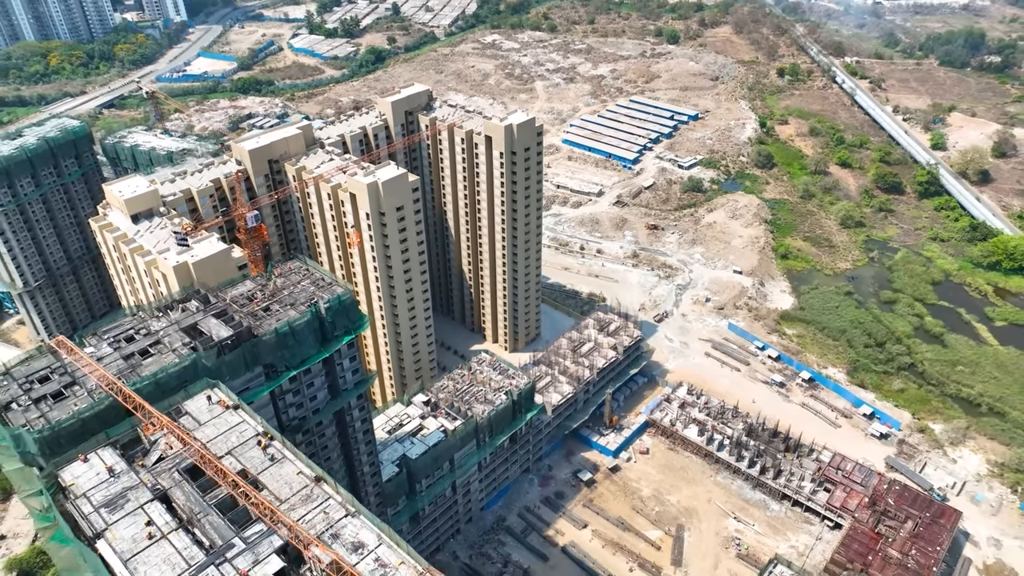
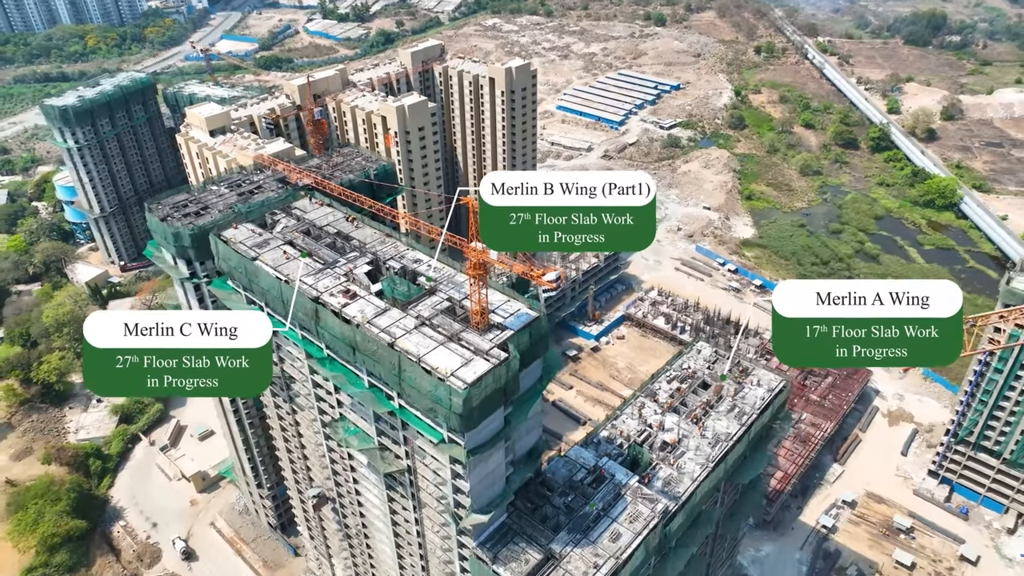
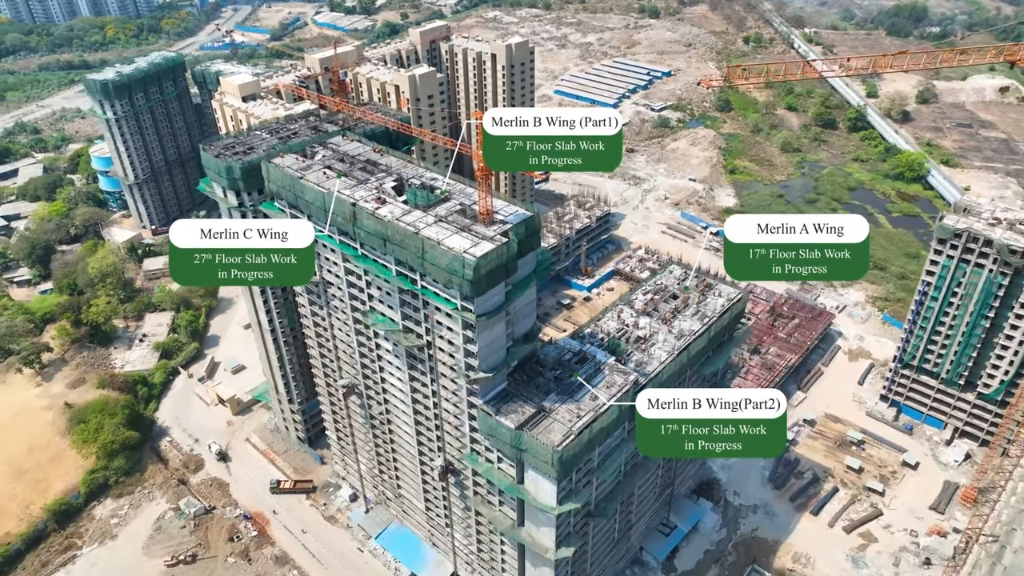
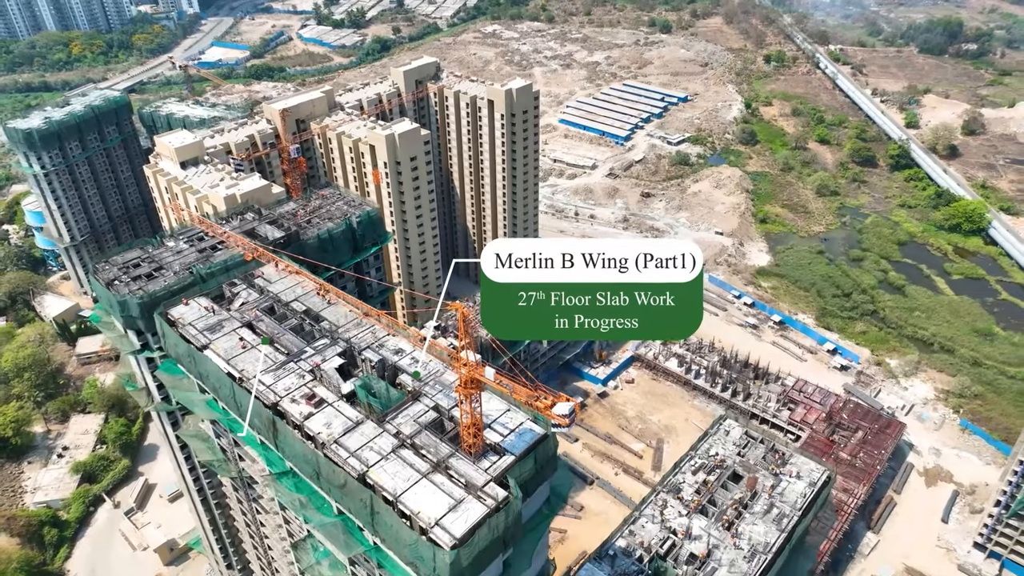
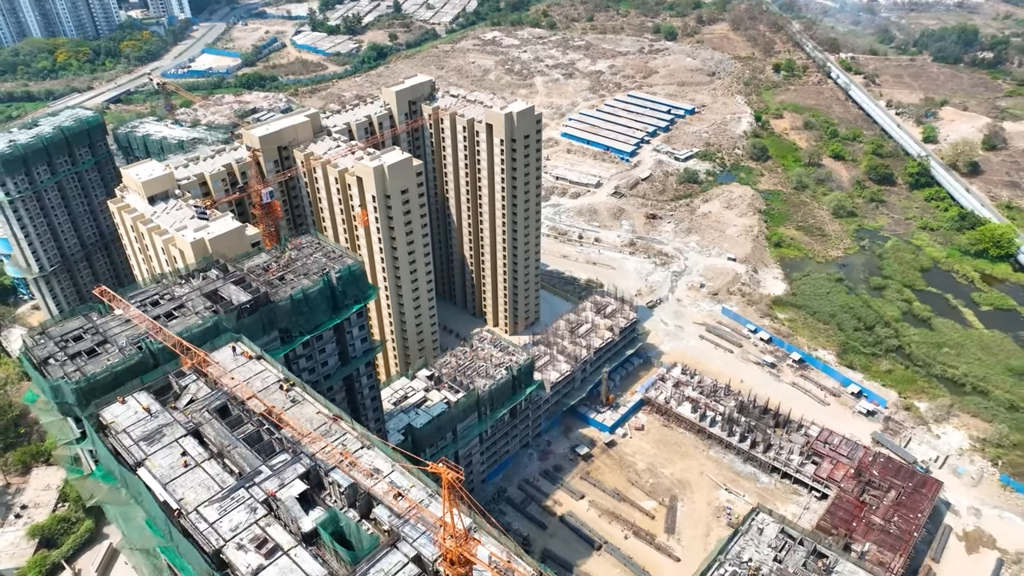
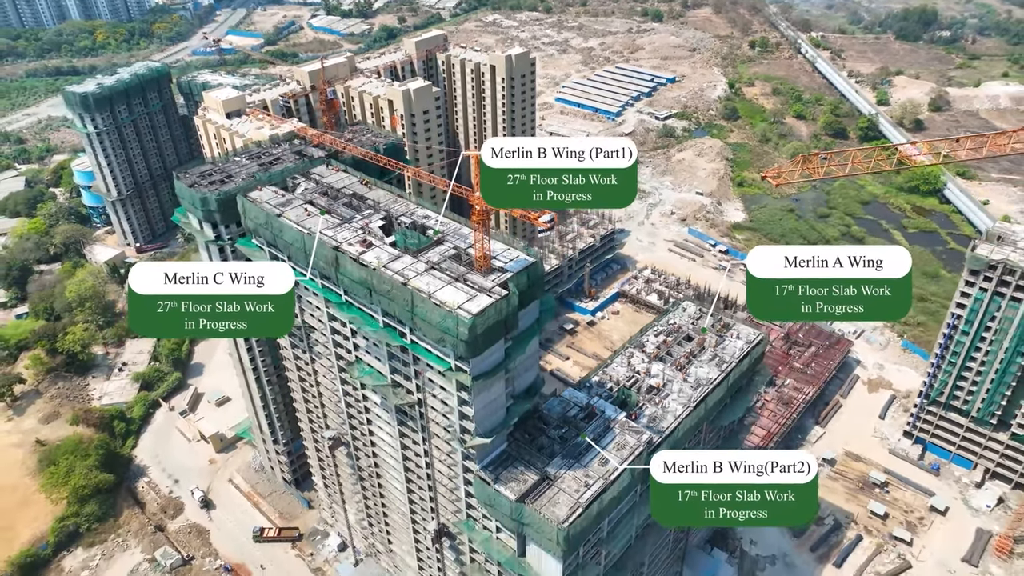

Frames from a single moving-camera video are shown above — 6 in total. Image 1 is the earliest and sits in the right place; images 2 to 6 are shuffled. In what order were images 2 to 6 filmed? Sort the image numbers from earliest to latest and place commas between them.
5, 4, 2, 6, 3
